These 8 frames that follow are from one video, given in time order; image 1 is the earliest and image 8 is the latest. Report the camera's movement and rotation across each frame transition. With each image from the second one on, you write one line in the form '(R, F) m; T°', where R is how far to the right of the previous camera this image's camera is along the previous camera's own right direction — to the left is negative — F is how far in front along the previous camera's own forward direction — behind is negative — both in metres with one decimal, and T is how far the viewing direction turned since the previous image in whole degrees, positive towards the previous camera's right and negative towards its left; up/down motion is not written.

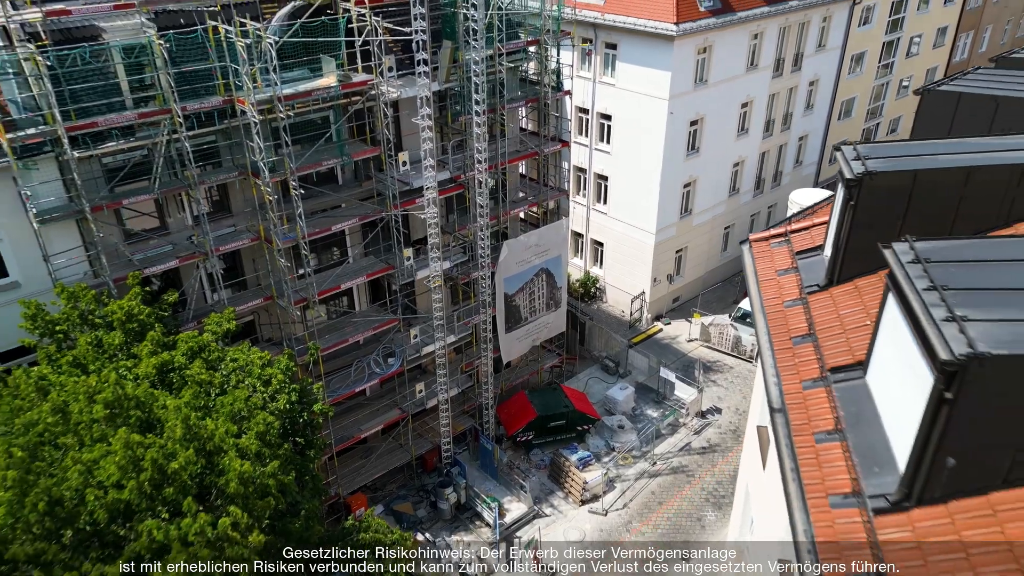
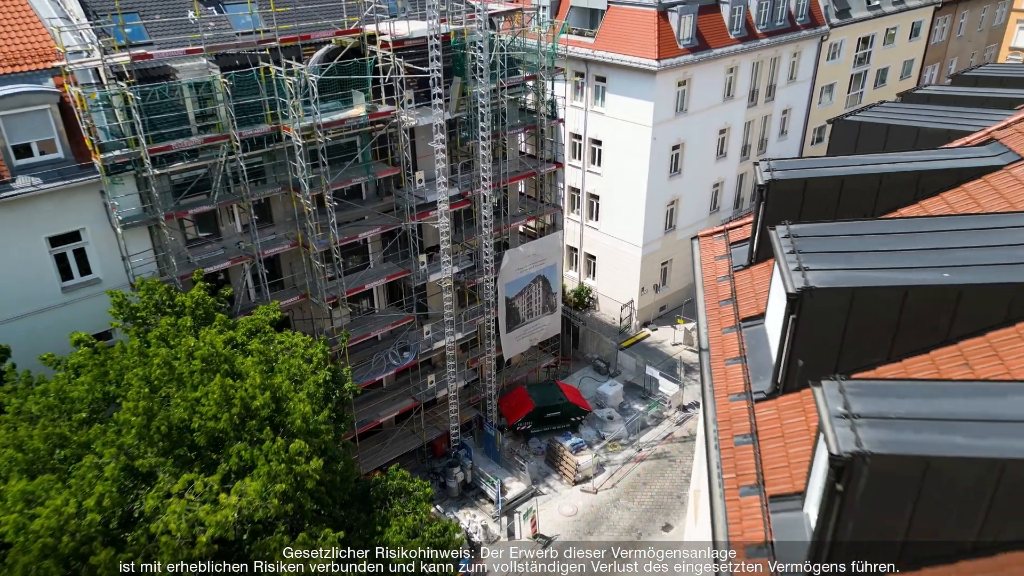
(0.0, -3.3) m; 0°
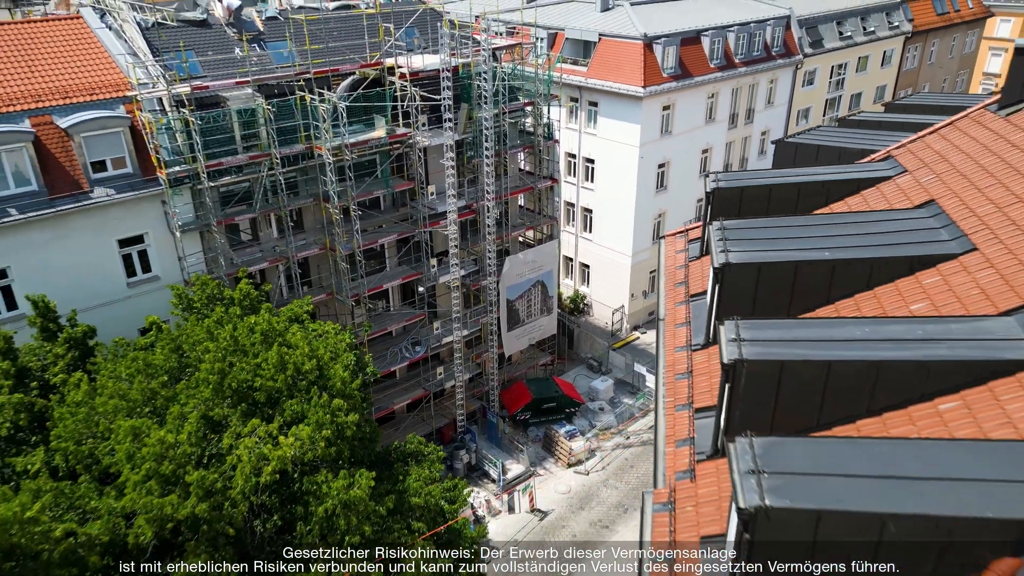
(0.0, -3.3) m; 0°
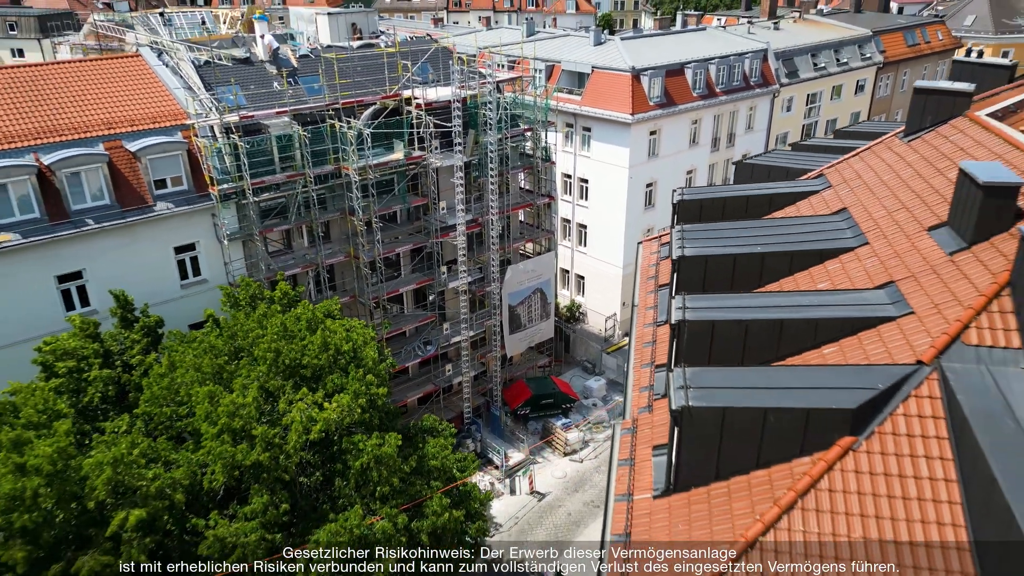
(-0.1, -3.5) m; 0°
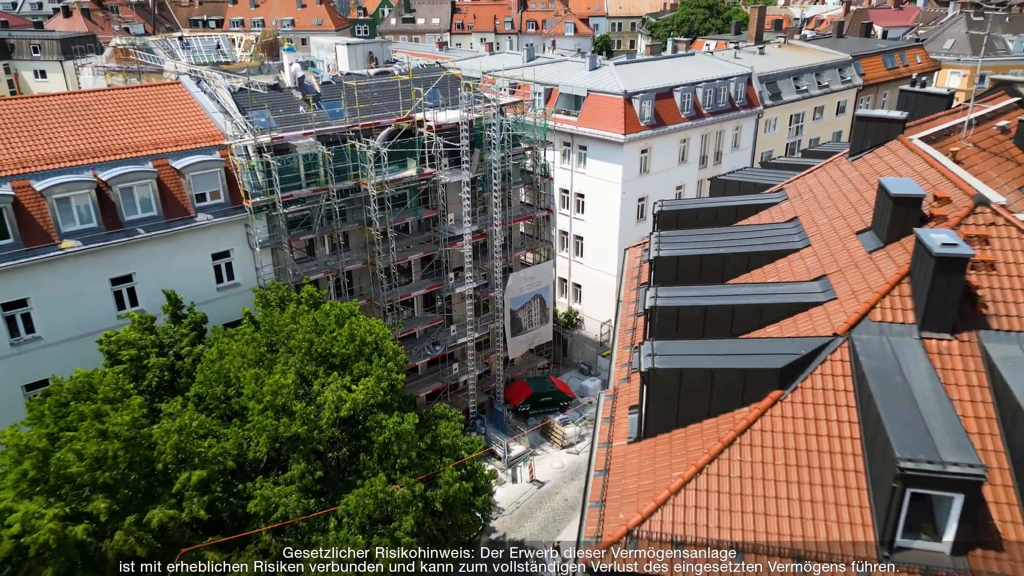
(-0.1, -3.0) m; 0°
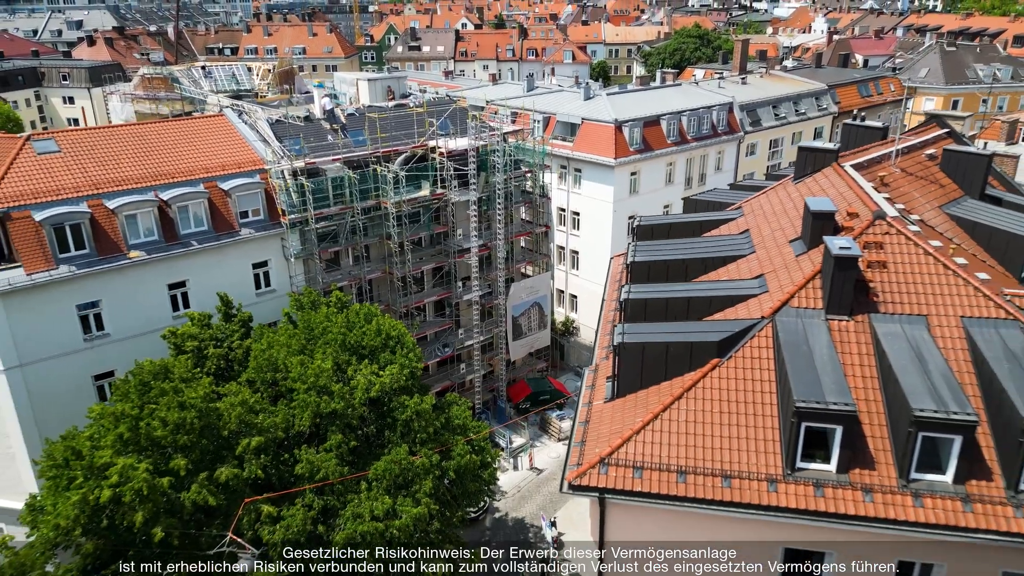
(-0.1, -4.3) m; 0°
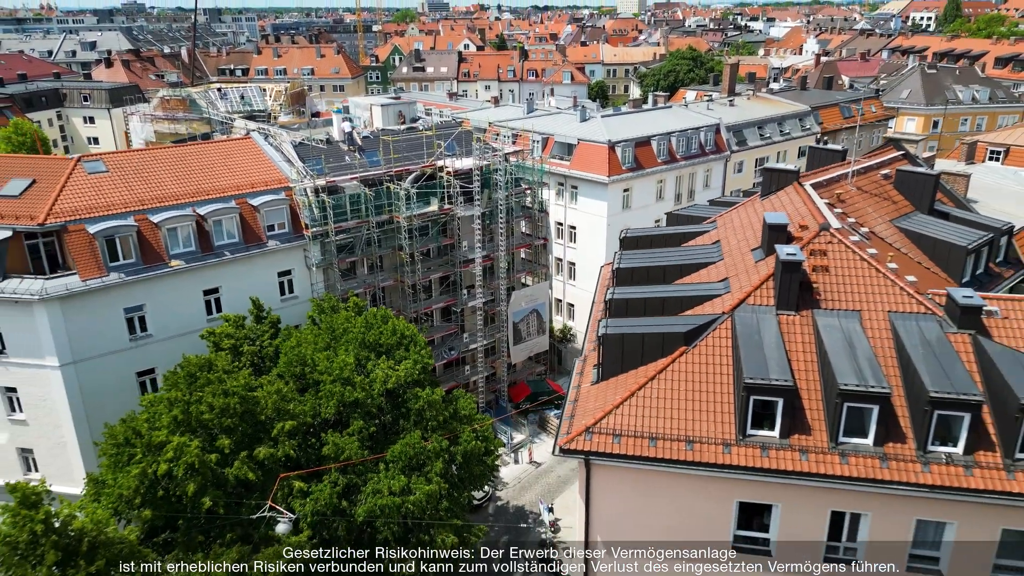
(0.0, -3.4) m; 0°
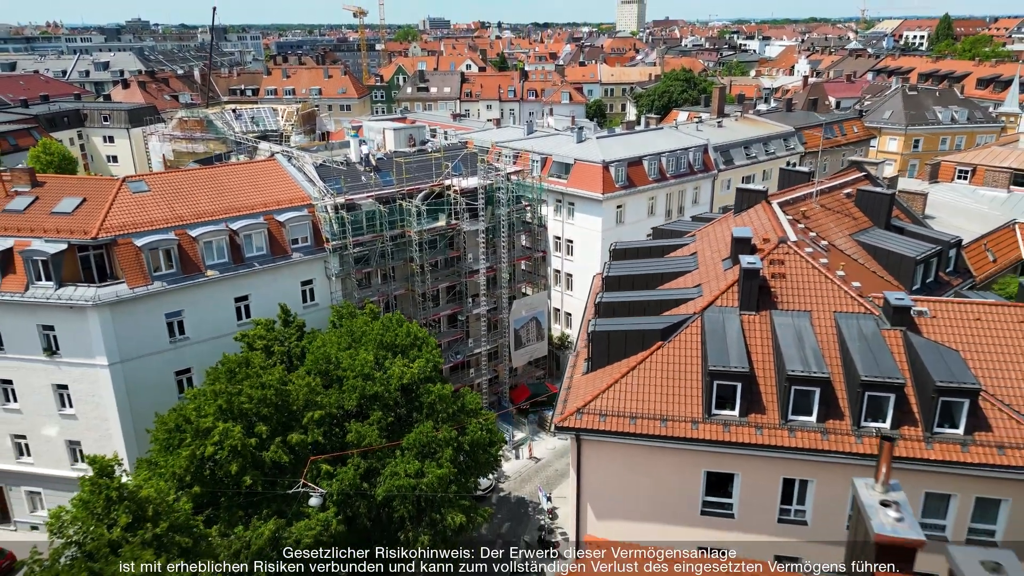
(-0.1, -3.7) m; 0°
